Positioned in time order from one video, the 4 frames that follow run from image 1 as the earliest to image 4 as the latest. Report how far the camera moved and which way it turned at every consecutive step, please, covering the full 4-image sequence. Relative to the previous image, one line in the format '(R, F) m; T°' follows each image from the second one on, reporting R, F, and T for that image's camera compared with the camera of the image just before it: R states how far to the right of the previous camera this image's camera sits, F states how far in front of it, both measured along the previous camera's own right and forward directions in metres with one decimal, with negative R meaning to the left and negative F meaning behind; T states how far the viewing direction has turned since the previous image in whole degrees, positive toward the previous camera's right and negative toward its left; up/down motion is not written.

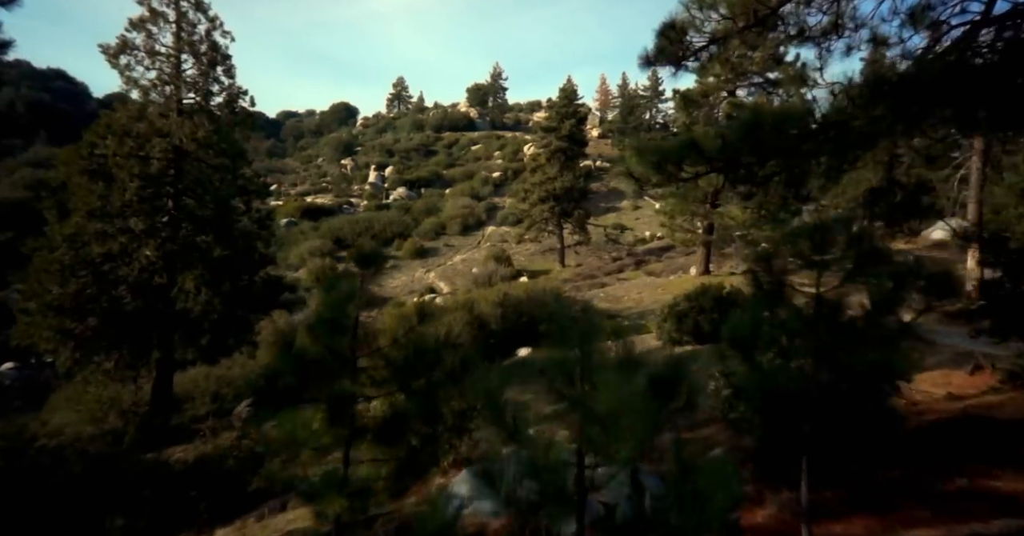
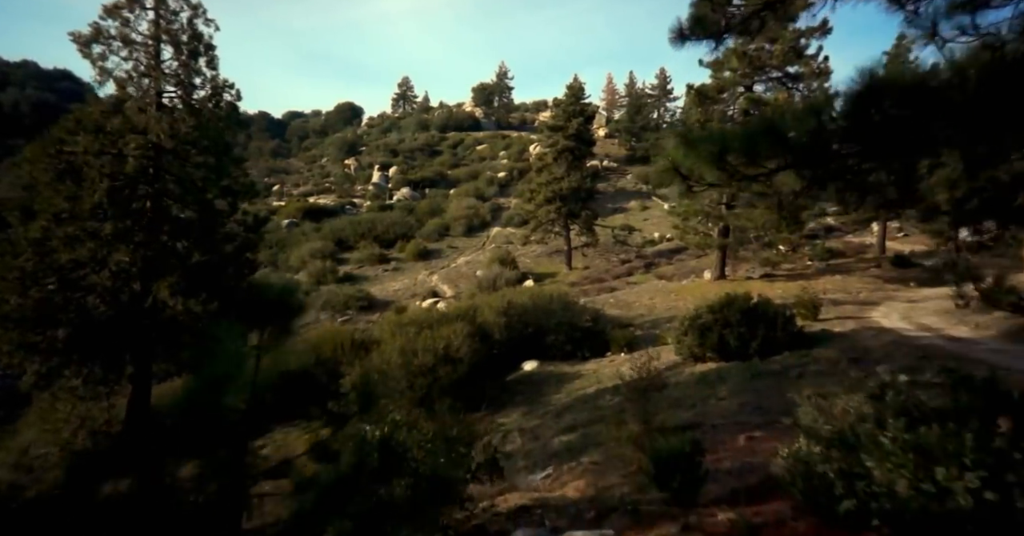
(0.0, +1.1) m; 0°
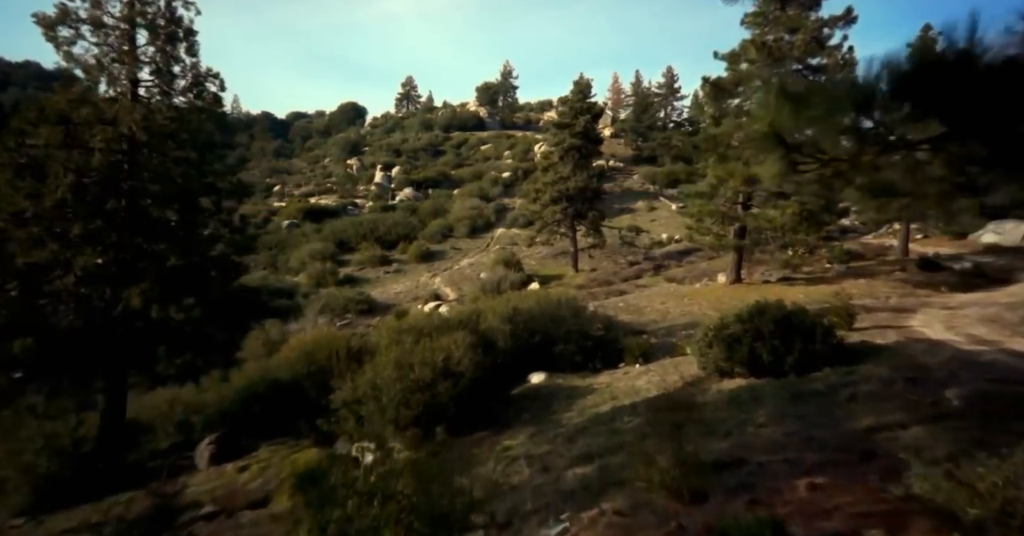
(0.0, +1.1) m; 0°
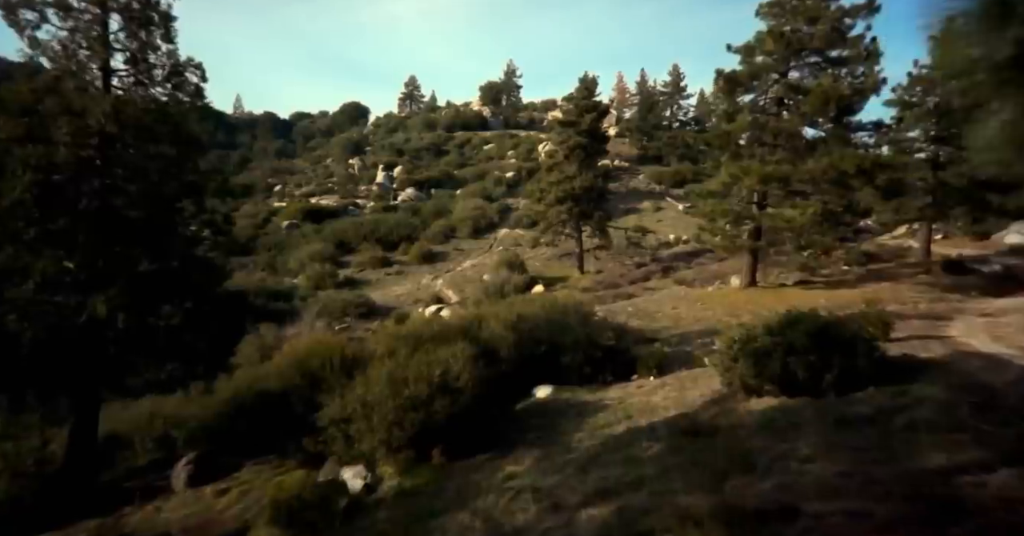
(0.0, +1.0) m; 0°
